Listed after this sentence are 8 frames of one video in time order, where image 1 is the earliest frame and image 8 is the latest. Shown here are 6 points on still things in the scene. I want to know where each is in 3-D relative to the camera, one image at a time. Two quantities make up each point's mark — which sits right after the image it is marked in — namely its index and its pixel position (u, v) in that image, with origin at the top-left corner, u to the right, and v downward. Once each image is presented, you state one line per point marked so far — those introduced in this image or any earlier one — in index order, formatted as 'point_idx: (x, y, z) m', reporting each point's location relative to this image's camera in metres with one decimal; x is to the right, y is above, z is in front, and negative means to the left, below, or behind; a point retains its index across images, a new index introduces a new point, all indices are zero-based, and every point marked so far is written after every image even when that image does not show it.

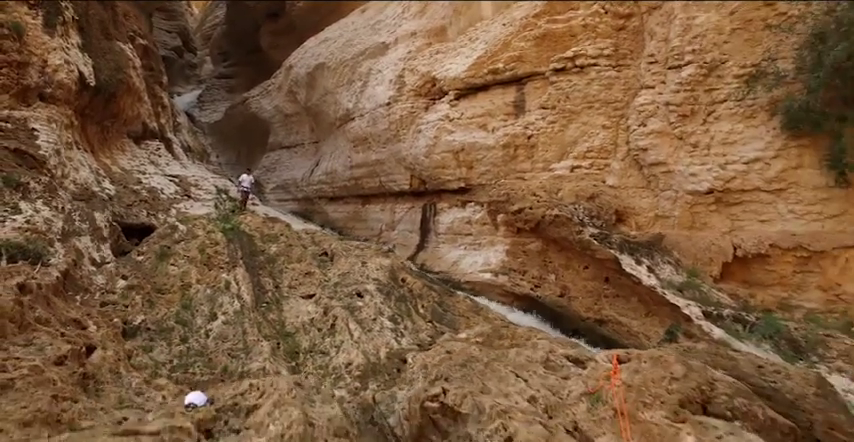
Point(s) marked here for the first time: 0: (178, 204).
0: (-4.1, +0.3, +10.7) m
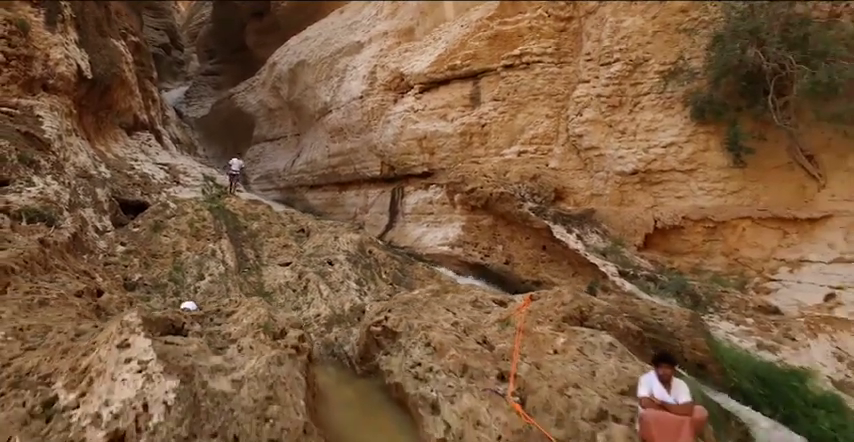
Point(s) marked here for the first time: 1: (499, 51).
0: (-4.7, +0.6, +11.7) m
1: (+1.1, +2.7, +10.2) m
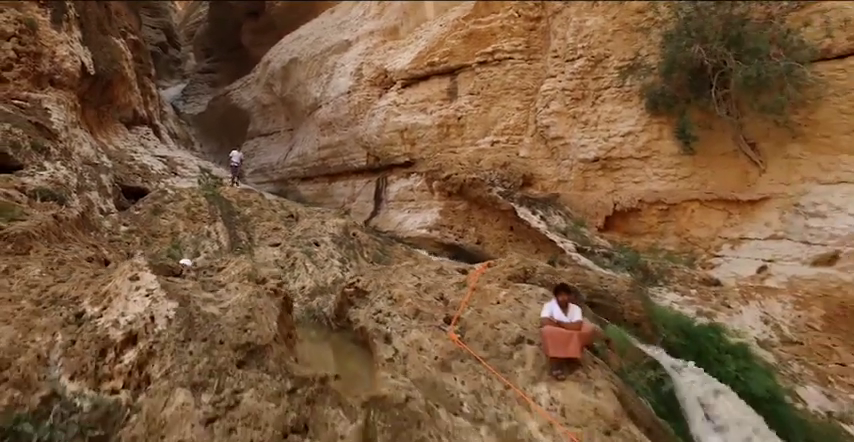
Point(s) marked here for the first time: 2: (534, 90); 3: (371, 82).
0: (-5.0, +0.8, +12.4) m
1: (+0.8, +2.9, +11.0) m
2: (+1.7, +2.1, +10.3) m
3: (-1.1, +2.7, +12.6) m
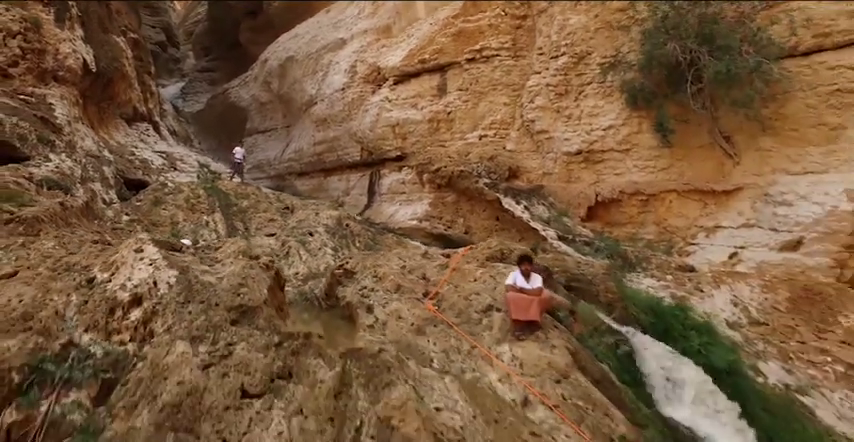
0: (-5.2, +1.0, +12.8) m
1: (+0.6, +3.1, +11.4) m
2: (+1.5, +2.2, +10.7) m
3: (-1.2, +2.8, +12.9) m
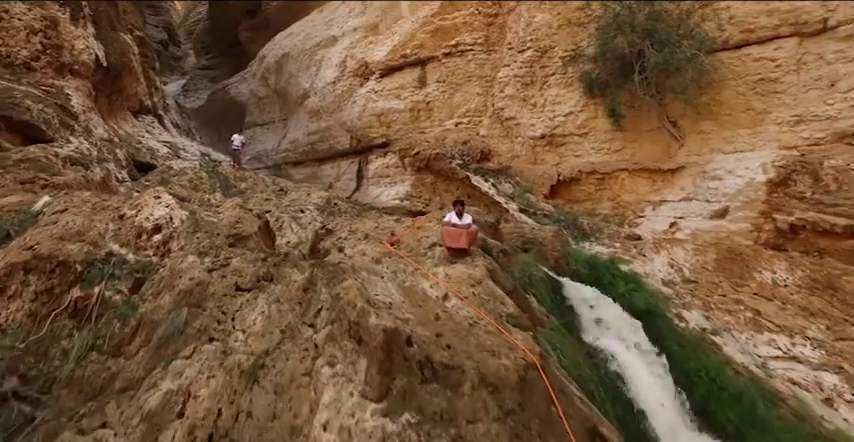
0: (-5.5, +1.3, +13.9) m
1: (+0.3, +3.4, +12.5) m
2: (+1.2, +2.6, +11.9) m
3: (-1.6, +3.2, +14.1) m
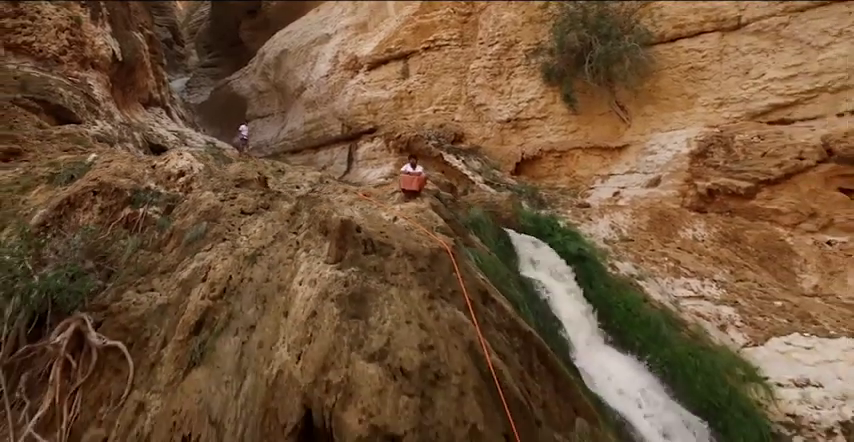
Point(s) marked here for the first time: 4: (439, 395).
0: (-5.9, +1.8, +15.4) m
1: (-0.1, +3.9, +14.0) m
2: (+0.8, +3.1, +13.3) m
3: (-2.0, +3.7, +15.6) m
4: (0.0, -0.9, +3.4) m
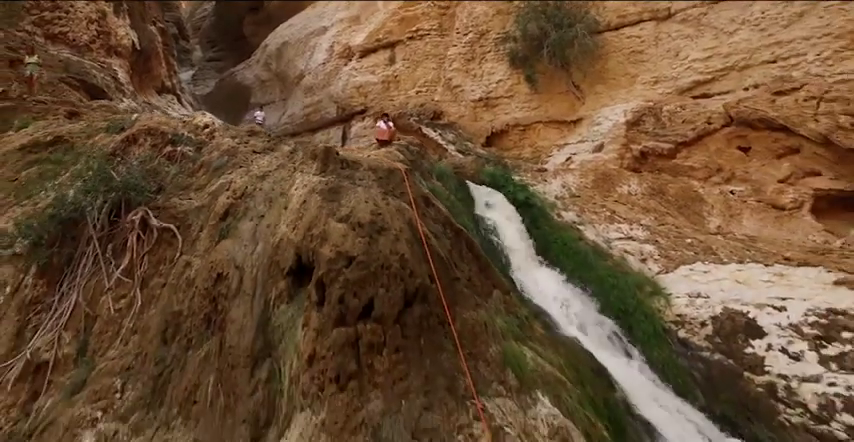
0: (-6.3, +2.6, +17.3) m
1: (-0.5, +4.7, +15.8) m
2: (+0.4, +3.9, +15.2) m
3: (-2.3, +4.5, +17.4) m
4: (-0.4, -0.1, +5.2) m
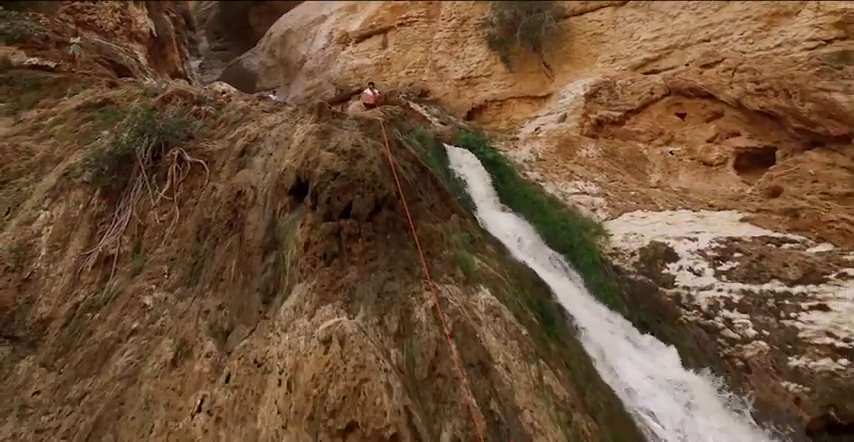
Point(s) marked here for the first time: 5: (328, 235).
0: (-6.5, +3.4, +19.1) m
1: (-0.8, +5.5, +17.5) m
2: (+0.1, +4.7, +16.9) m
3: (-2.6, +5.3, +19.1) m
4: (-0.7, +0.6, +7.0) m
5: (-1.0, -0.1, +6.4) m
